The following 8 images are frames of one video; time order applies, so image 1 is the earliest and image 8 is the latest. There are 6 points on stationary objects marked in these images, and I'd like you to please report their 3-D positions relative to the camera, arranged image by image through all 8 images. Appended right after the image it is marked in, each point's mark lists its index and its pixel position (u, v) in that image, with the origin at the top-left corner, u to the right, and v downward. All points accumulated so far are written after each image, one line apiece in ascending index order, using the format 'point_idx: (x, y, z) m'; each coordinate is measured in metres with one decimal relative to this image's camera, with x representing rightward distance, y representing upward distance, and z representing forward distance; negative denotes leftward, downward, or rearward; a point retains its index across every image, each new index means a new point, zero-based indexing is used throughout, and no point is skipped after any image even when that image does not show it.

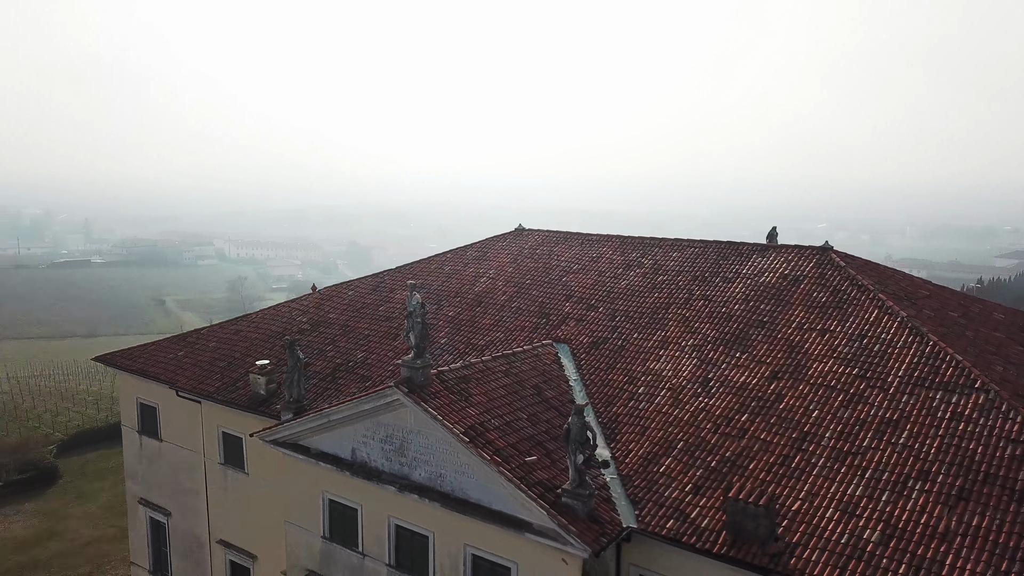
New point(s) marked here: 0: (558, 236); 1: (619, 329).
0: (+1.0, +1.2, +17.8) m
1: (+1.8, -0.7, +13.8) m
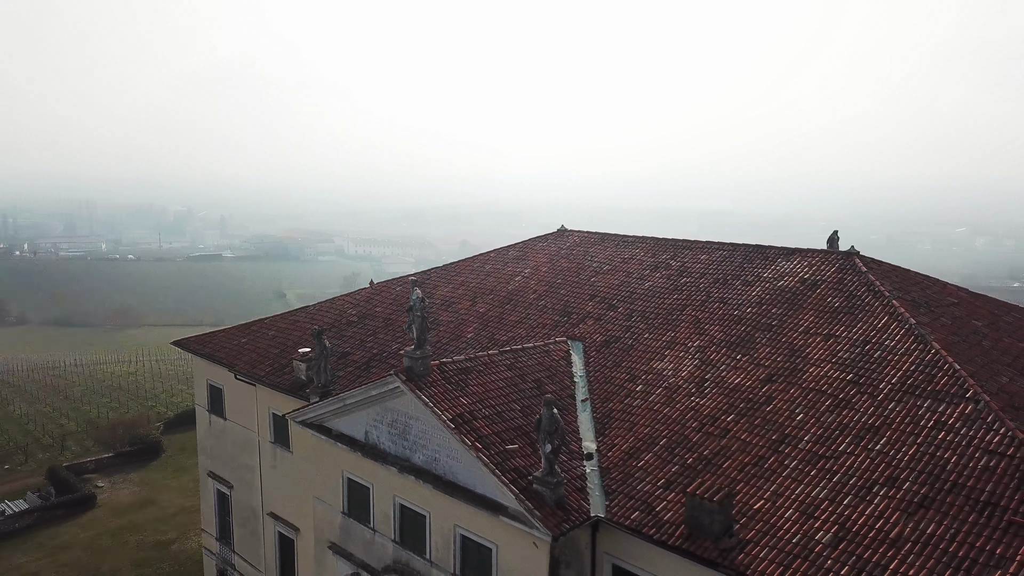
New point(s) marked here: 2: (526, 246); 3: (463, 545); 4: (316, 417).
0: (+1.9, +1.2, +18.2) m
1: (+2.1, -0.7, +14.2) m
2: (+0.3, +1.0, +18.9) m
3: (-0.7, -3.6, +11.5) m
4: (-3.2, -2.1, +13.6) m
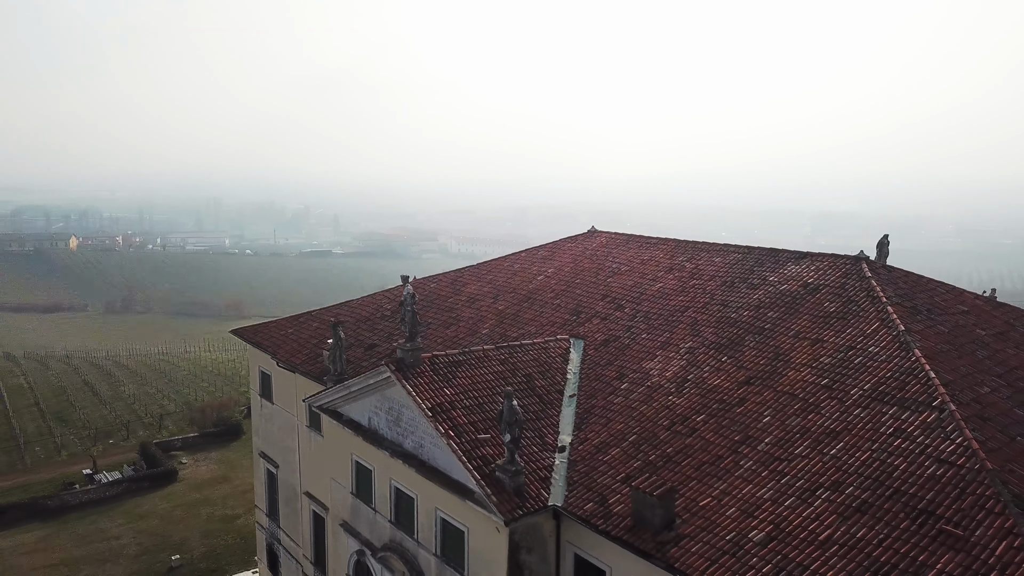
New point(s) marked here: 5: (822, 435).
0: (+2.5, +1.1, +18.5) m
1: (+2.1, -0.7, +14.5) m
2: (+1.0, +1.0, +19.3) m
3: (-1.0, -3.6, +12.2) m
4: (-3.2, -2.0, +14.6) m
5: (+3.9, -1.9, +10.4) m
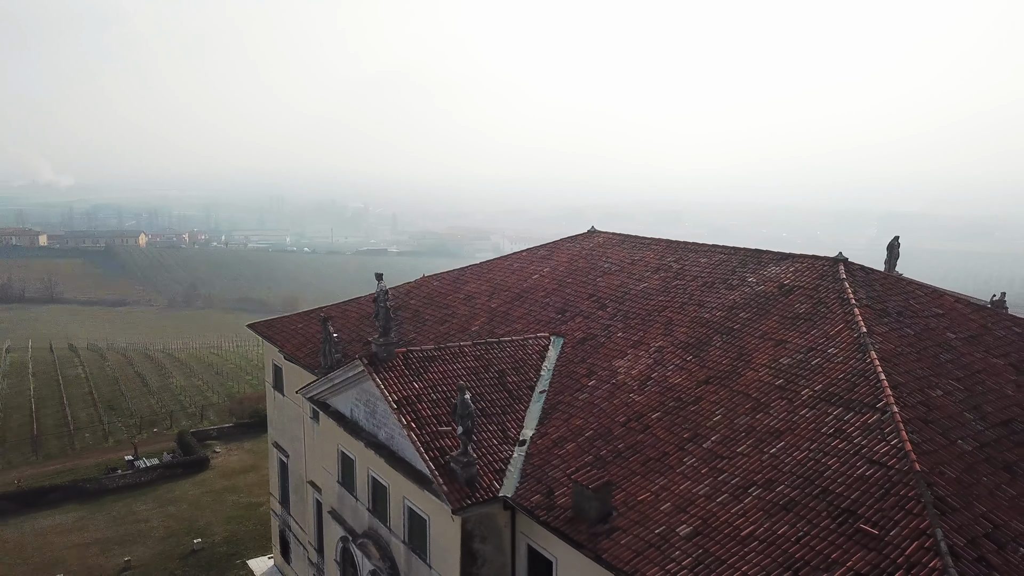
0: (+2.5, +1.1, +18.7) m
1: (+1.8, -0.7, +14.7) m
2: (+1.0, +1.0, +19.6) m
3: (-1.6, -3.5, +12.7) m
4: (-3.6, -2.0, +15.2) m
5: (+3.3, -1.9, +10.5) m
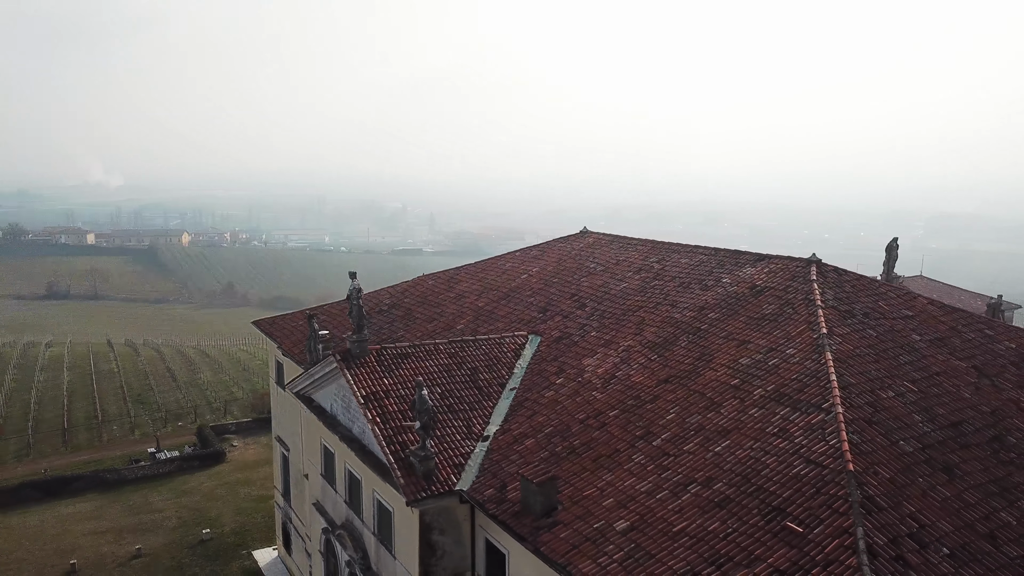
0: (+2.3, +1.1, +18.9) m
1: (+1.3, -0.7, +14.9) m
2: (+0.9, +1.0, +19.9) m
3: (-2.1, -3.5, +13.0) m
4: (-4.0, -1.9, +15.7) m
5: (+2.6, -1.9, +10.6) m
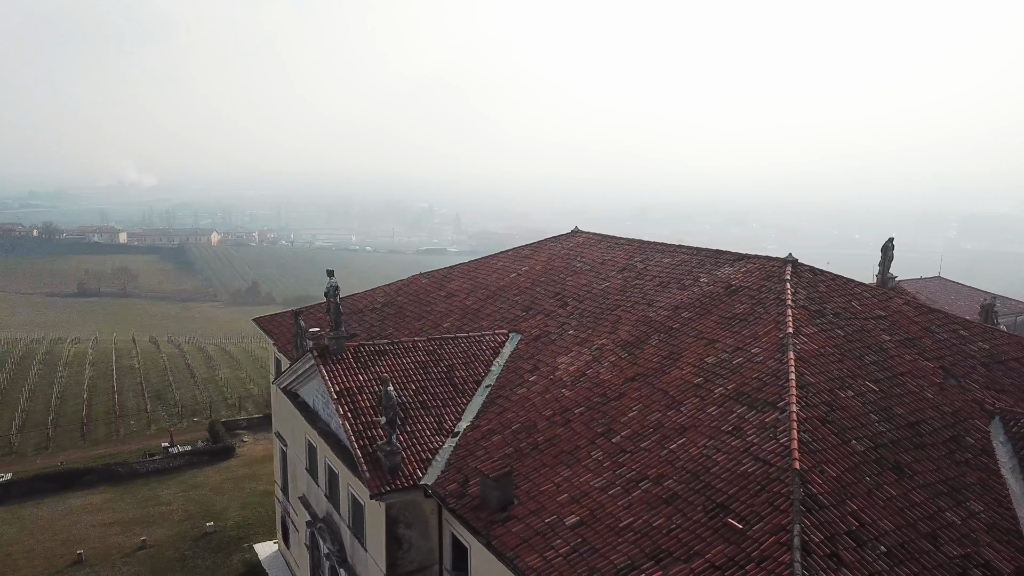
0: (+2.0, +1.2, +19.0) m
1: (+1.0, -0.7, +15.0) m
2: (+0.7, +1.0, +20.0) m
3: (-2.6, -3.5, +13.3) m
4: (-4.4, -1.9, +16.0) m
5: (+2.1, -1.9, +10.7) m
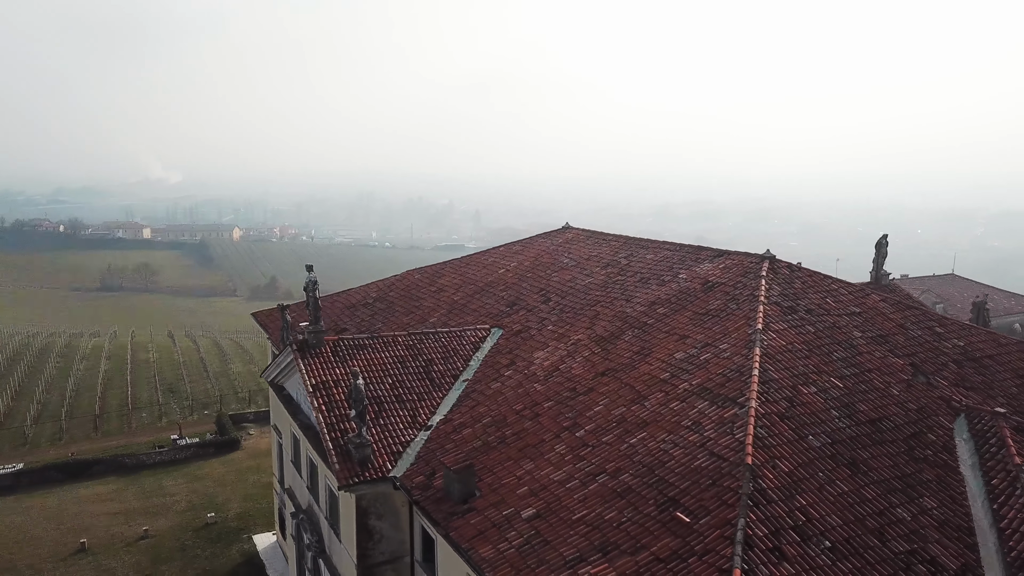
0: (+1.8, +1.3, +19.0) m
1: (+0.6, -0.6, +15.1) m
2: (+0.4, +1.1, +20.1) m
3: (-3.0, -3.4, +13.5) m
4: (-4.7, -1.8, +16.2) m
5: (+1.6, -1.8, +10.8) m
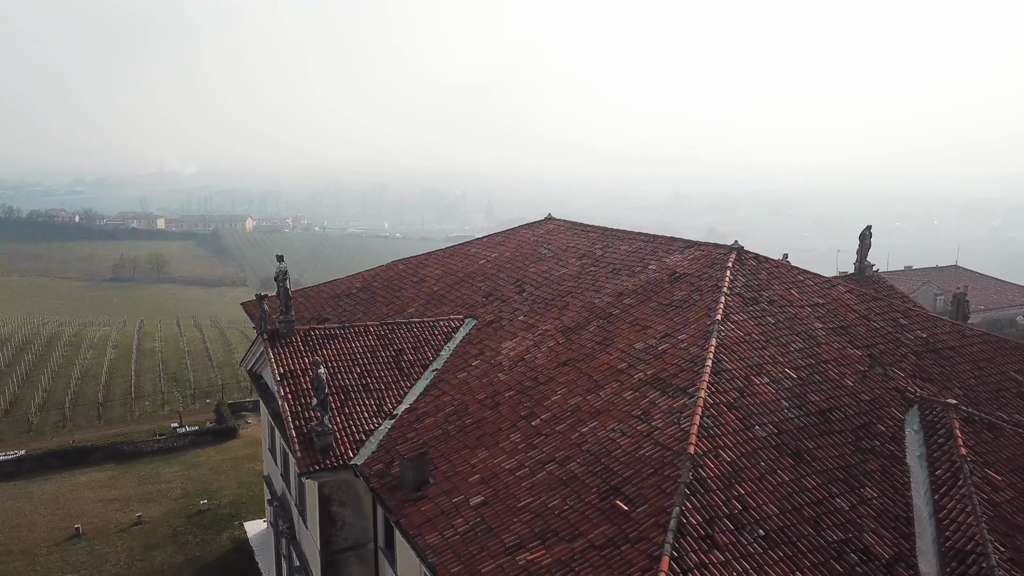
0: (+1.3, +1.5, +19.1) m
1: (+0.1, -0.4, +15.2) m
2: (0.0, +1.4, +20.2) m
3: (-3.5, -3.2, +13.7) m
4: (-5.2, -1.6, +16.4) m
5: (+1.0, -1.7, +10.8) m
